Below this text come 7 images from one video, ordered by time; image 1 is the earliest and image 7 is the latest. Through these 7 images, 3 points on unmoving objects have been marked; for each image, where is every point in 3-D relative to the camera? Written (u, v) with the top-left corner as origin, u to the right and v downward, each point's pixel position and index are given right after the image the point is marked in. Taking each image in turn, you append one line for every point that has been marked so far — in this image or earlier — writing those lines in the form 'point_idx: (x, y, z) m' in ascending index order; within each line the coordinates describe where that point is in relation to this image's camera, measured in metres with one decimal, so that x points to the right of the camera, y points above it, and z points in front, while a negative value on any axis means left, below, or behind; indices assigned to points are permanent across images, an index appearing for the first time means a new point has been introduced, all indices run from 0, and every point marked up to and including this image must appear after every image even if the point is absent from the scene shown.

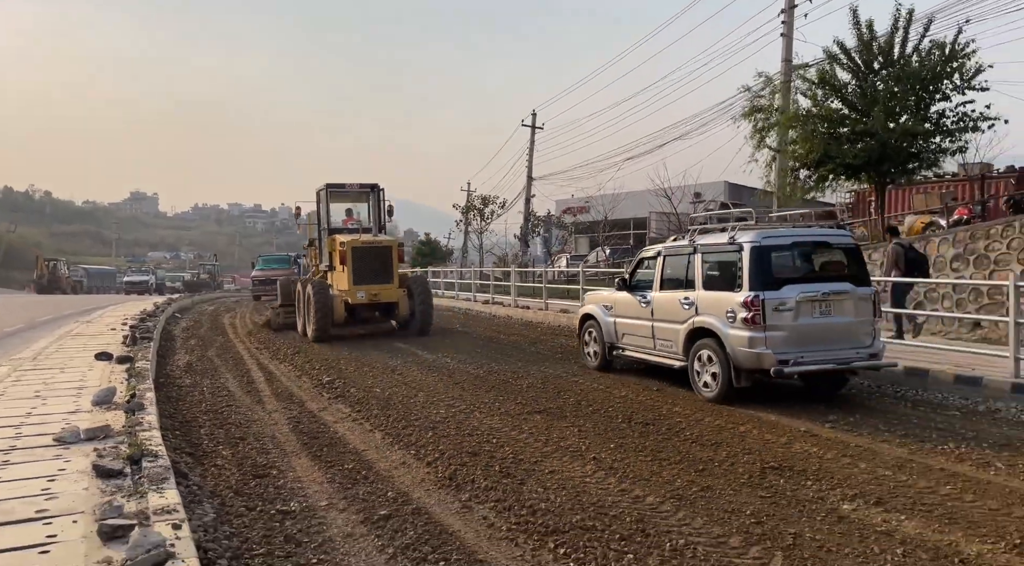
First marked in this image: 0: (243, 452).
0: (-2.5, -1.6, +8.3) m
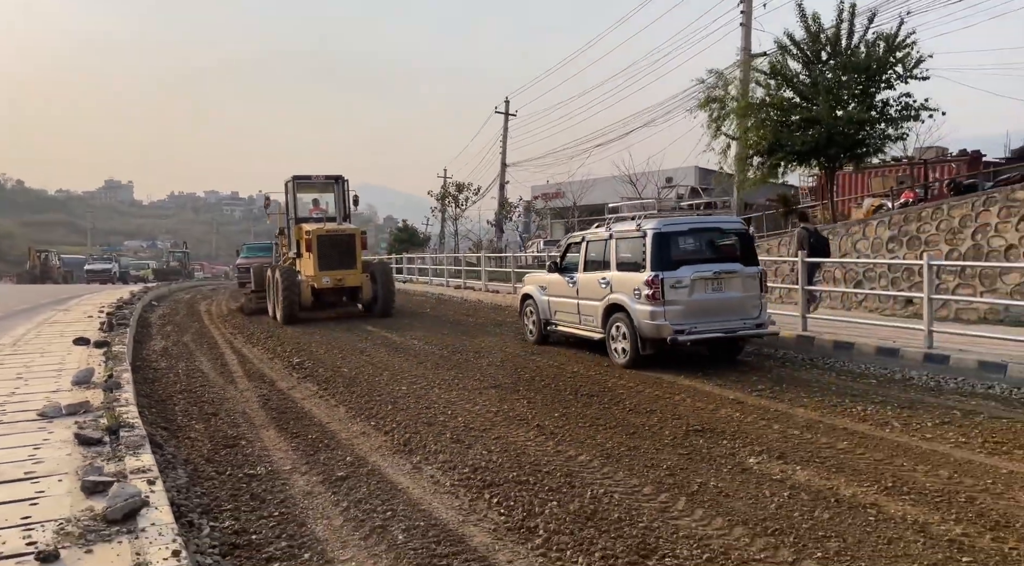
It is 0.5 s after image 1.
0: (-3.0, -1.5, +9.0) m
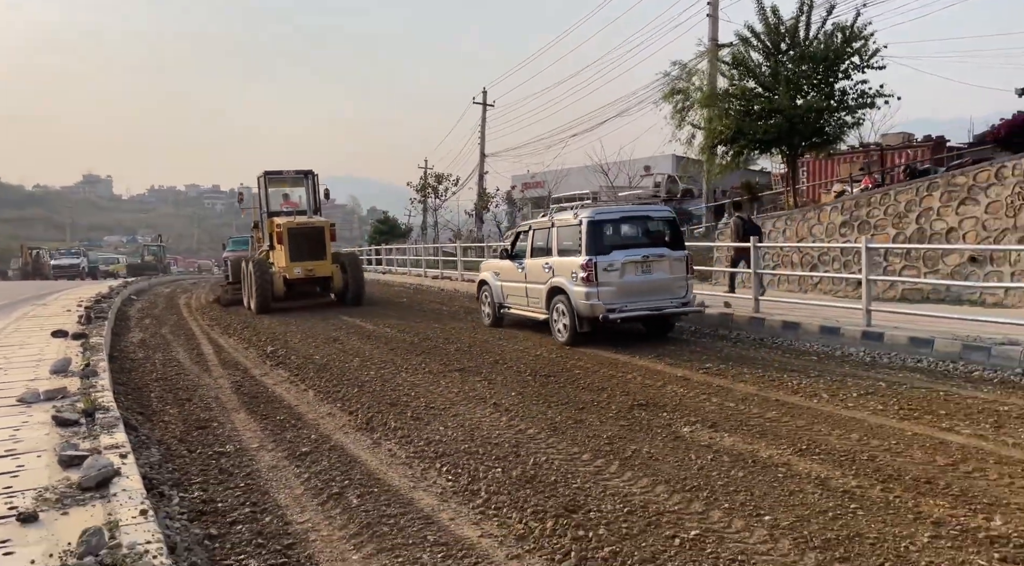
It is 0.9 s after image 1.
0: (-3.5, -1.4, +9.5) m
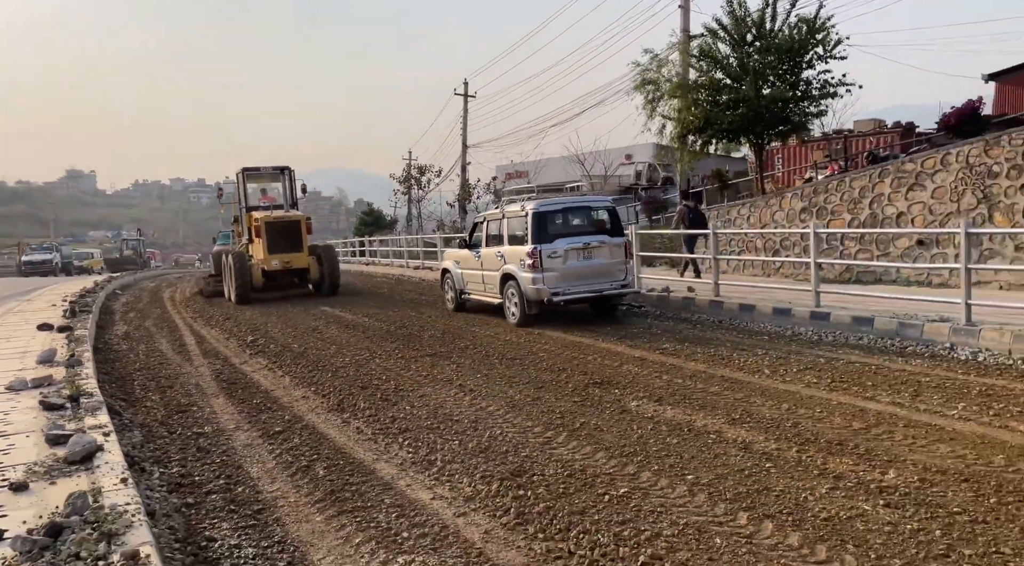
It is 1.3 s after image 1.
0: (-3.9, -1.3, +9.9) m
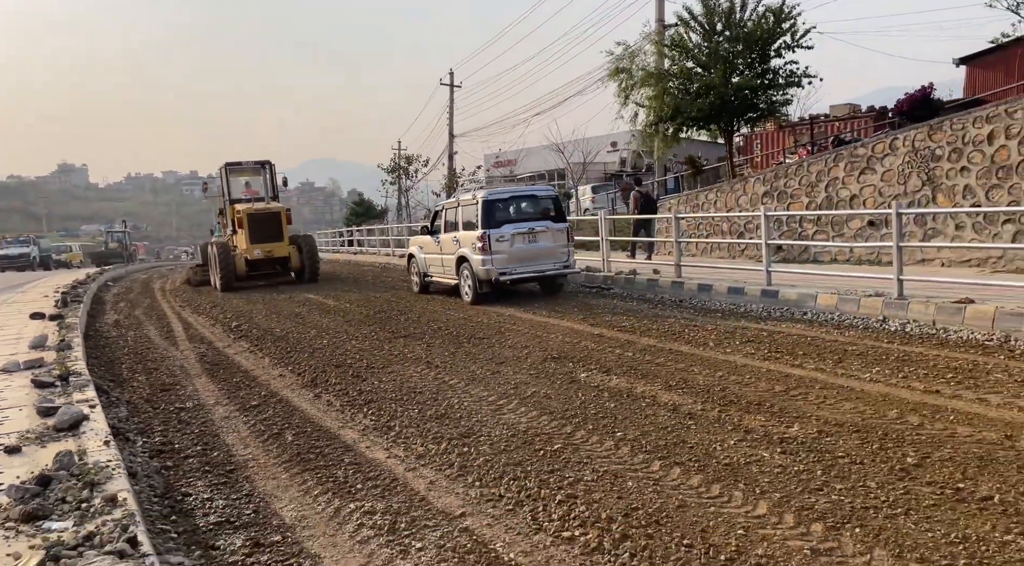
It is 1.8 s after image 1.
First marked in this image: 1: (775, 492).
0: (-4.3, -1.1, +10.5) m
1: (+1.4, -1.1, +4.8) m
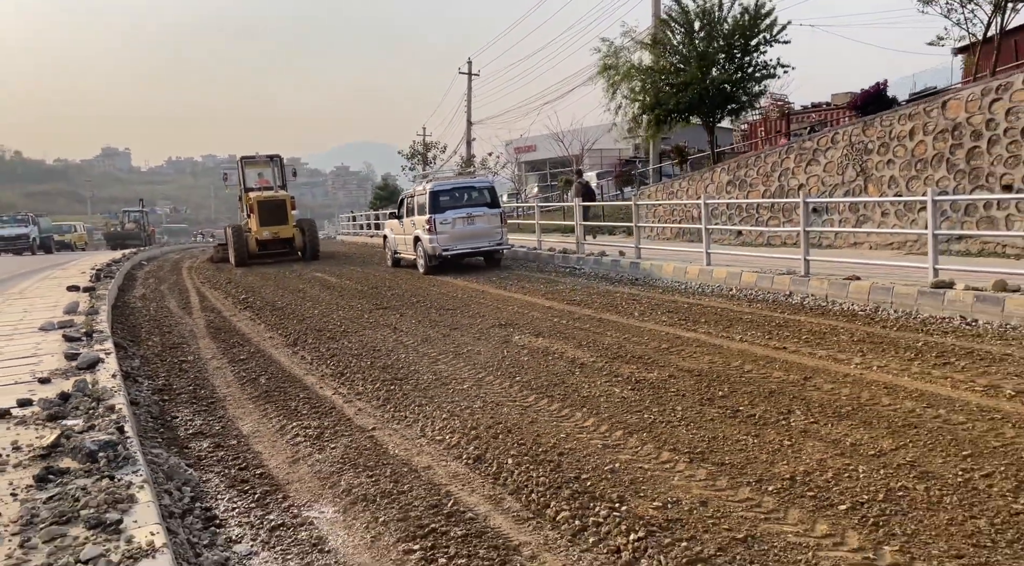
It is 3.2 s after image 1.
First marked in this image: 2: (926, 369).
0: (-4.8, -0.8, +12.3) m
1: (+0.7, -0.9, +6.4) m
2: (+3.2, -0.7, +6.9) m
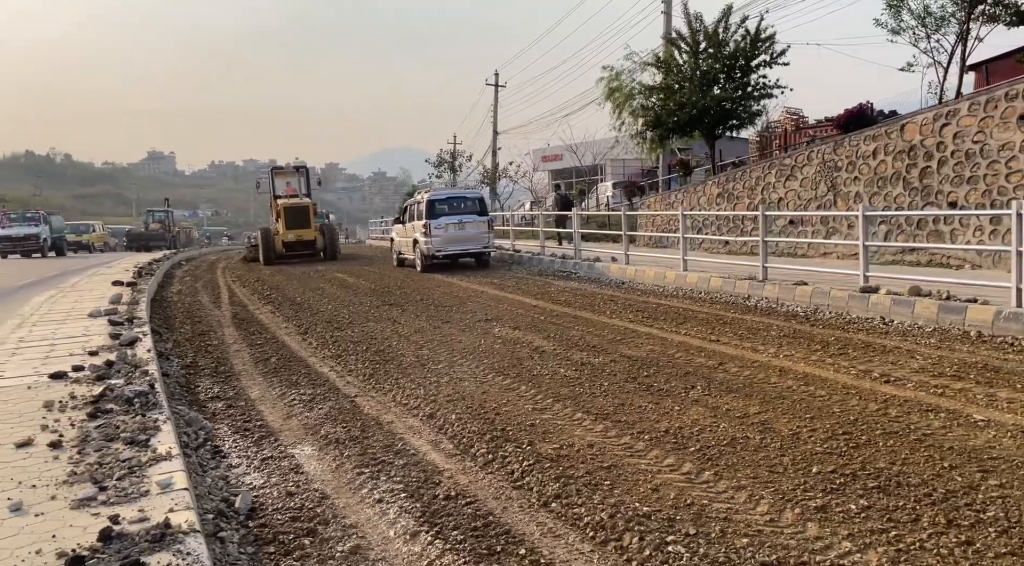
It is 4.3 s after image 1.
0: (-5.0, -0.7, +13.8) m
1: (+0.3, -0.9, +7.7) m
2: (+2.9, -0.7, +8.1) m
